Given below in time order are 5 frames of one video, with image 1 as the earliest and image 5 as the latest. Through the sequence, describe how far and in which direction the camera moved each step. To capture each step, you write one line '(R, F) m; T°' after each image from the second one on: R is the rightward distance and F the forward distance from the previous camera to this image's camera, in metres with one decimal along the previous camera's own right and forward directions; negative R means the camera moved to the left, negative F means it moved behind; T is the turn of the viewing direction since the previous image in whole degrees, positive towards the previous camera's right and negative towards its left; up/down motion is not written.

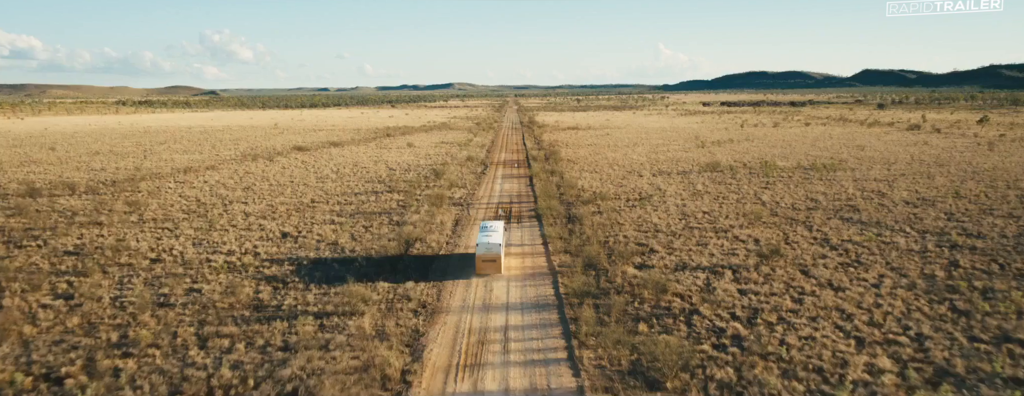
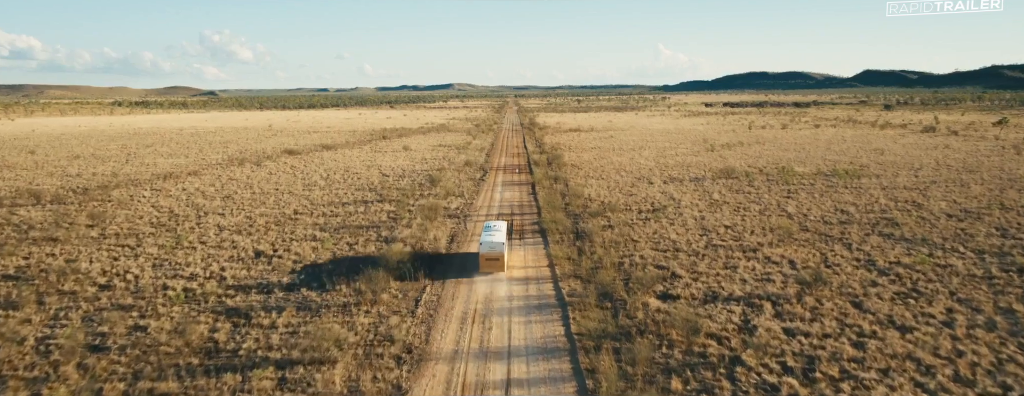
(-0.1, +2.5) m; 0°
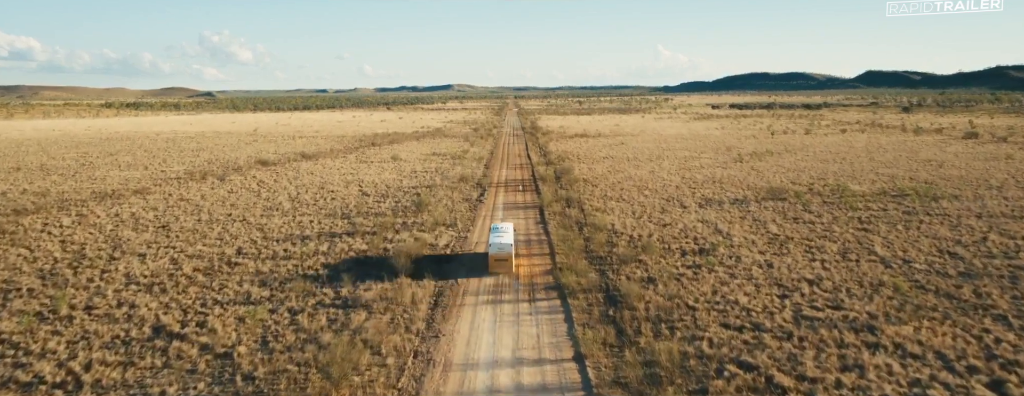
(-0.2, +6.0) m; 0°
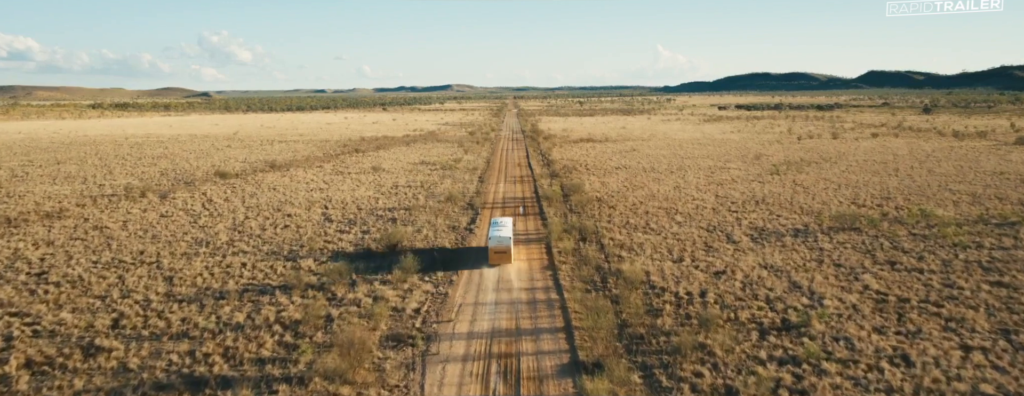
(0.0, +6.5) m; 0°
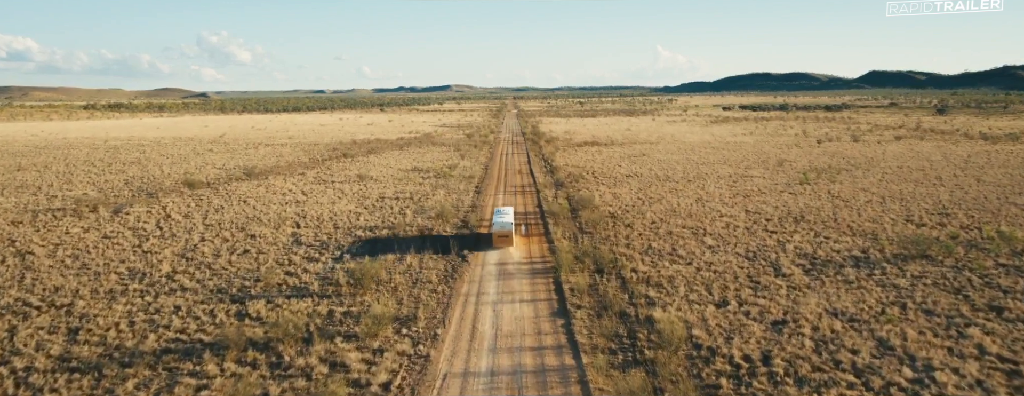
(0.0, +4.0) m; 0°
